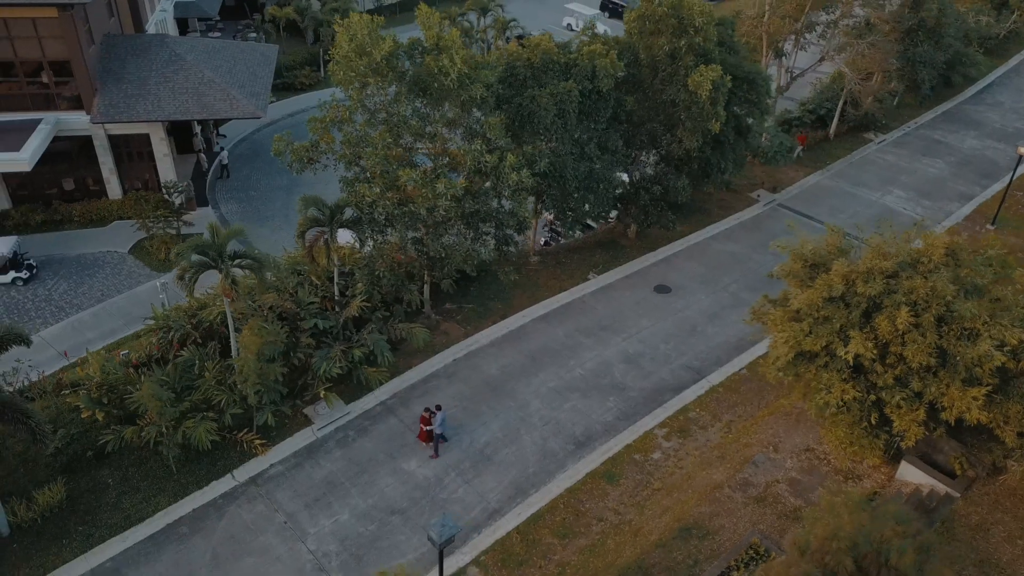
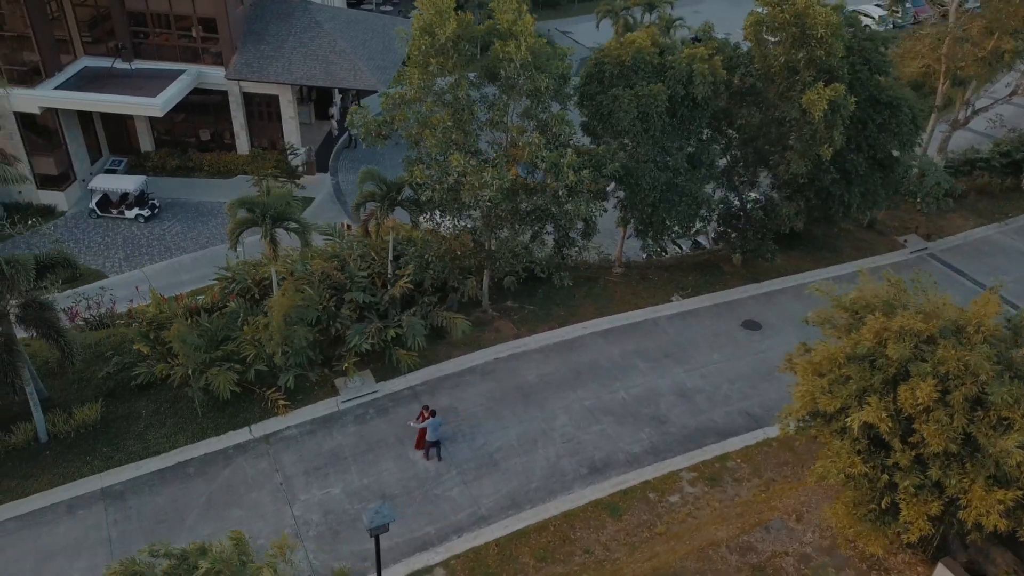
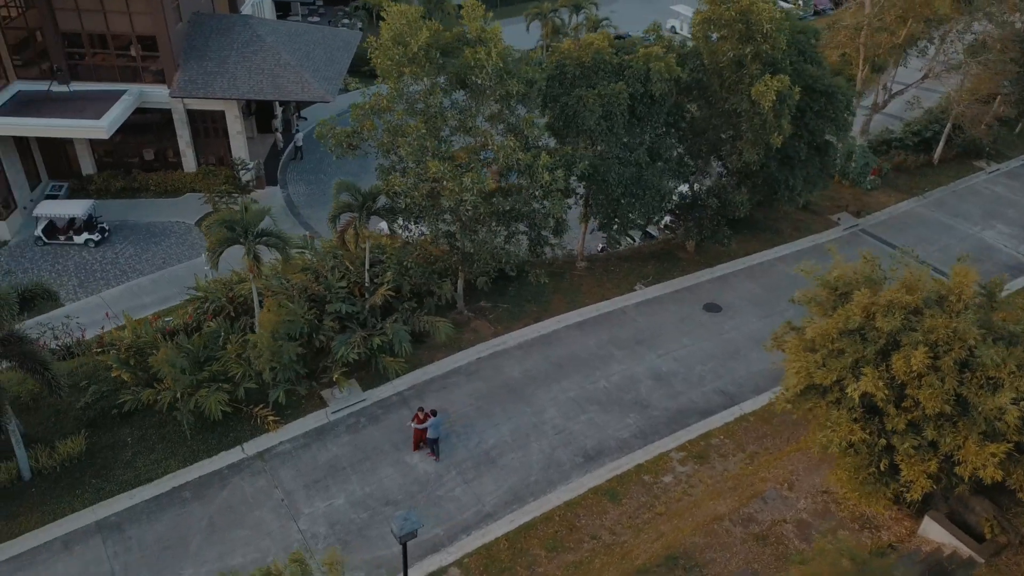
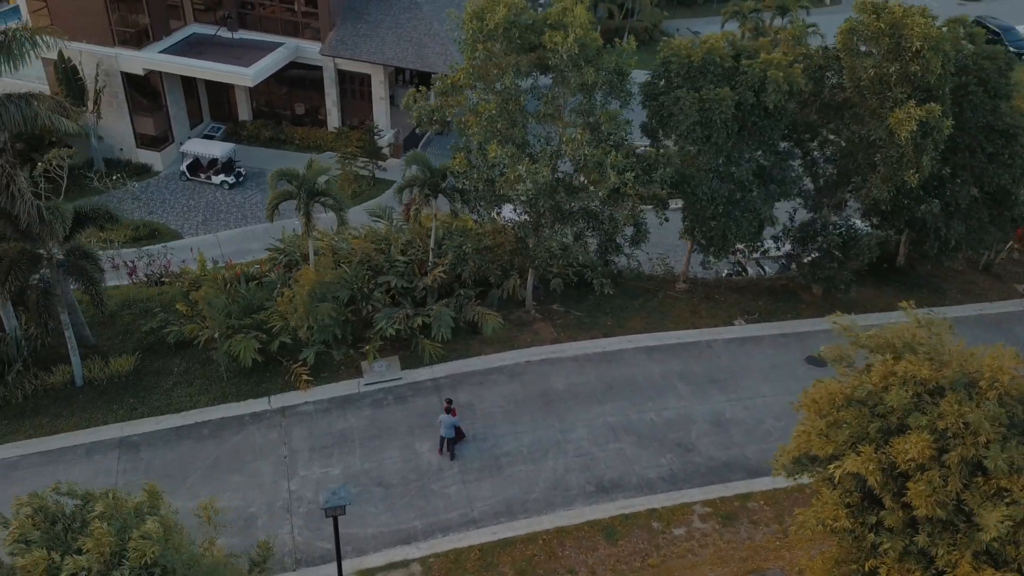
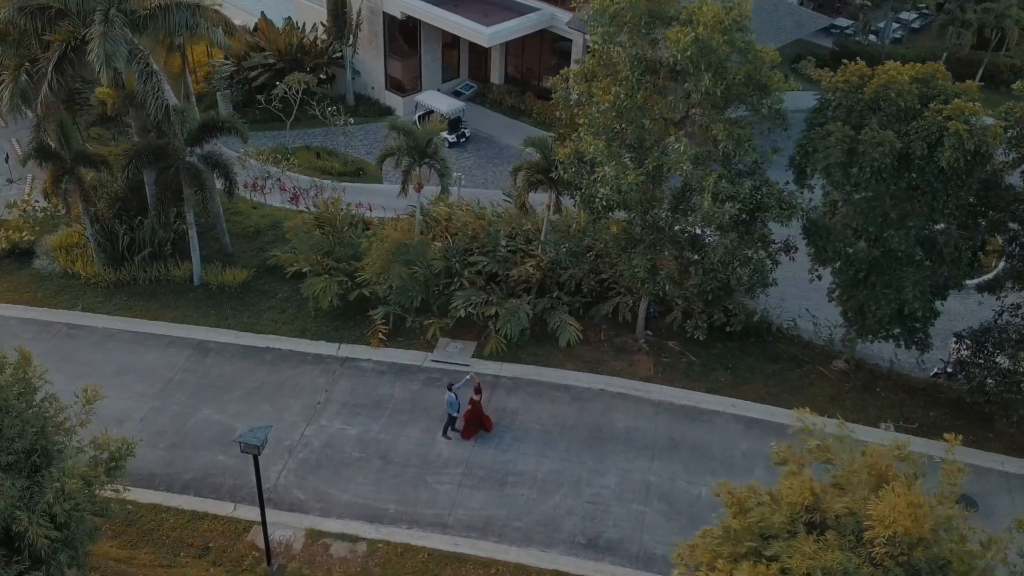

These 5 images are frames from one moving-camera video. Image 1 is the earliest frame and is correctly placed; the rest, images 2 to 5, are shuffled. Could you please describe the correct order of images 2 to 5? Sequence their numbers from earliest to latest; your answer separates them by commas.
3, 2, 4, 5
